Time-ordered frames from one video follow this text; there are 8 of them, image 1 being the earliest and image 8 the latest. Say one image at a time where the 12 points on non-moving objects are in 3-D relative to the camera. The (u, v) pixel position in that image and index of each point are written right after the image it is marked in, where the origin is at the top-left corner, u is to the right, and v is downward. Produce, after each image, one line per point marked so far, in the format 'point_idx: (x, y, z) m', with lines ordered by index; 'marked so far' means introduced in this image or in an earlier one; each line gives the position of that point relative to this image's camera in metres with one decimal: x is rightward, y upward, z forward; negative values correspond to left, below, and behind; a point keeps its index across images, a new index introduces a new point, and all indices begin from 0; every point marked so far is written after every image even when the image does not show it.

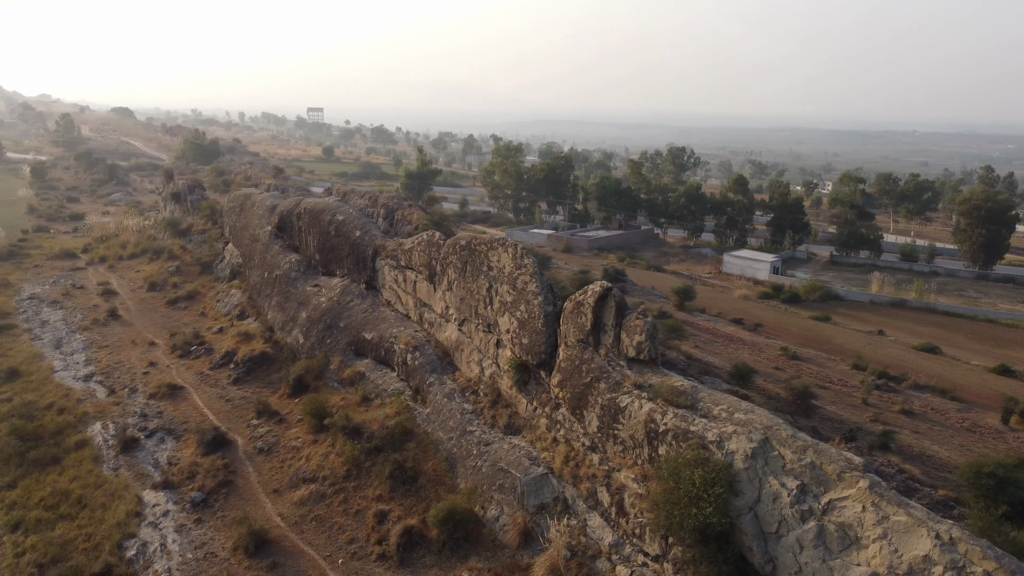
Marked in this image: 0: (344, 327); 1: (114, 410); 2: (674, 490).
0: (-3.5, -0.8, +16.7) m
1: (-8.1, -2.5, +16.5) m
2: (+1.8, -2.2, +8.8) m
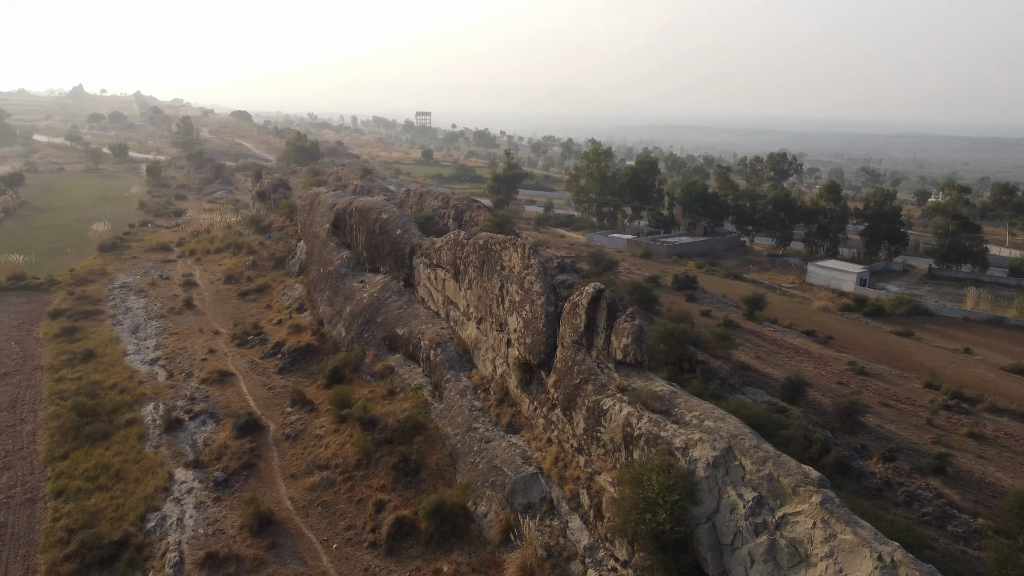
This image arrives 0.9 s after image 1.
0: (-2.8, -0.7, +17.2) m
1: (-7.5, -2.3, +17.6) m
2: (+1.3, -2.2, +8.7) m
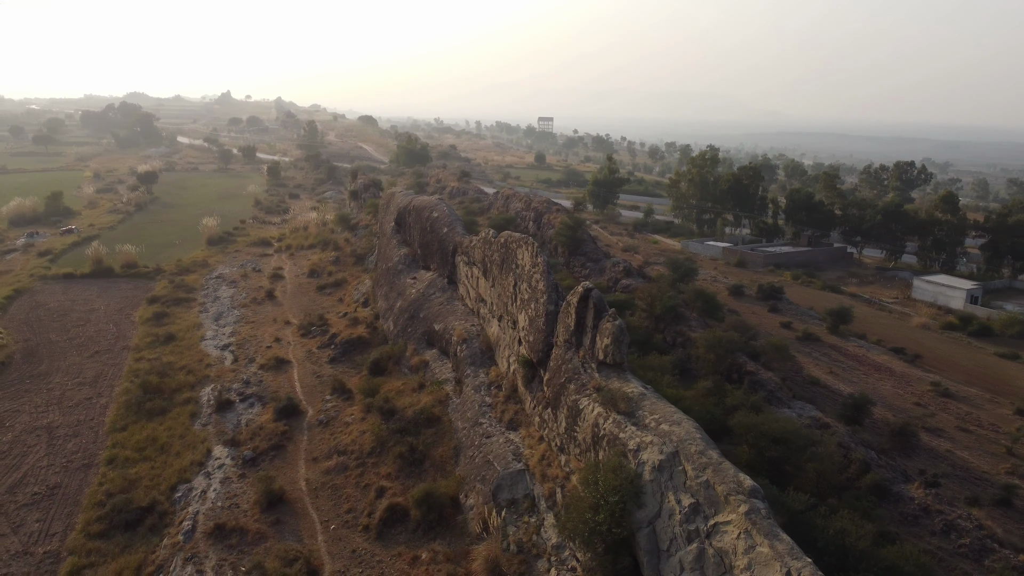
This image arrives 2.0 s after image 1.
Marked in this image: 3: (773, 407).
0: (-1.9, -0.7, +17.7) m
1: (-6.6, -2.0, +18.7) m
2: (+0.8, -2.2, +8.6) m
3: (+5.3, -2.5, +16.6) m
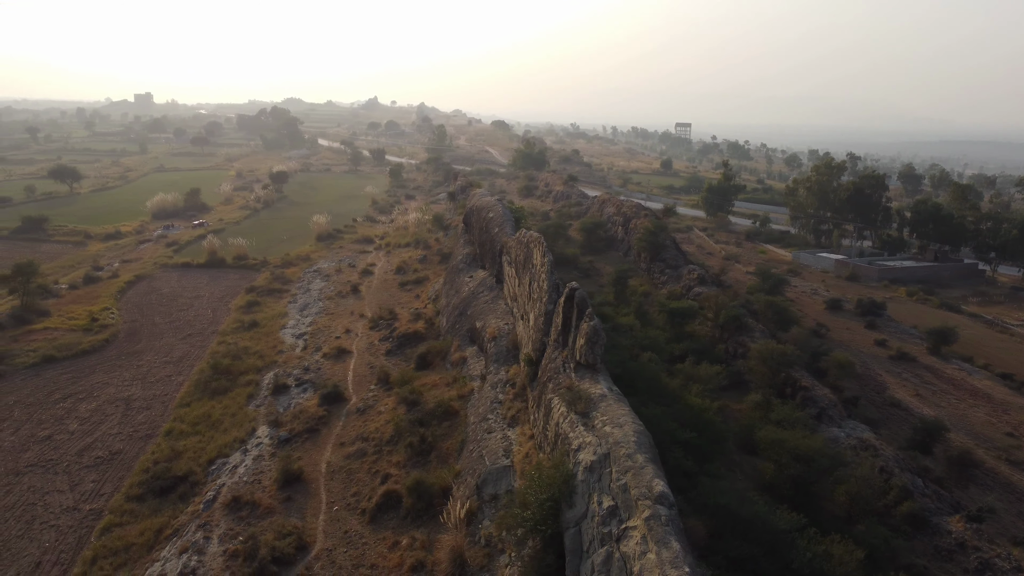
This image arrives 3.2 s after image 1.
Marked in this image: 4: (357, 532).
0: (-0.9, -0.6, +18.0) m
1: (-5.4, -1.8, +19.9) m
2: (+0.2, -2.2, +8.6) m
3: (+6.0, -2.7, +15.8) m
4: (-2.2, -3.5, +11.5) m
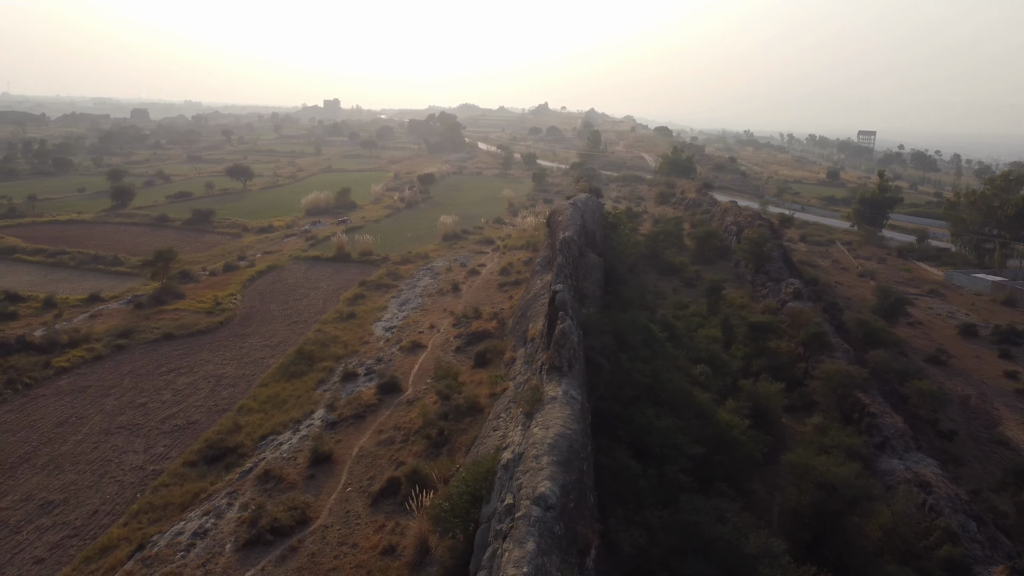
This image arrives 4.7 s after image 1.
0: (+0.4, -0.7, +18.3) m
1: (-3.6, -1.7, +21.0) m
2: (-0.5, -2.2, +8.8) m
3: (+6.6, -3.1, +14.6) m
4: (-2.3, -3.4, +12.1) m
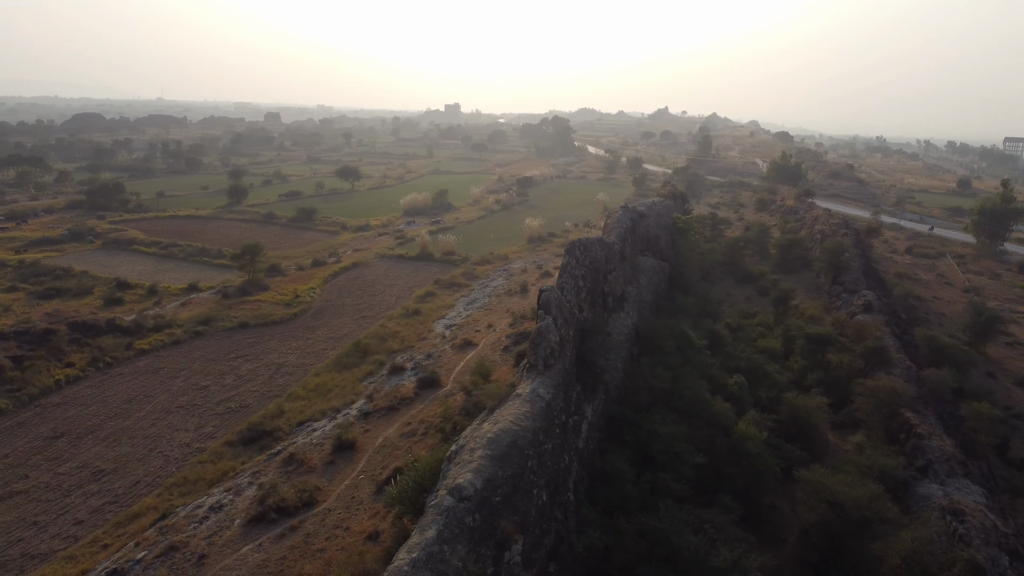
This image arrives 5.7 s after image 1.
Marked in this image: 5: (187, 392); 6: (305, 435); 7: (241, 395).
0: (+1.3, -0.7, +18.3) m
1: (-2.3, -1.6, +21.5) m
2: (-1.0, -2.1, +9.0) m
3: (+6.8, -3.3, +13.8) m
4: (-2.4, -3.3, +12.6) m
5: (-7.6, -2.4, +19.0) m
6: (-4.0, -2.9, +15.7) m
7: (-6.3, -2.5, +18.8) m
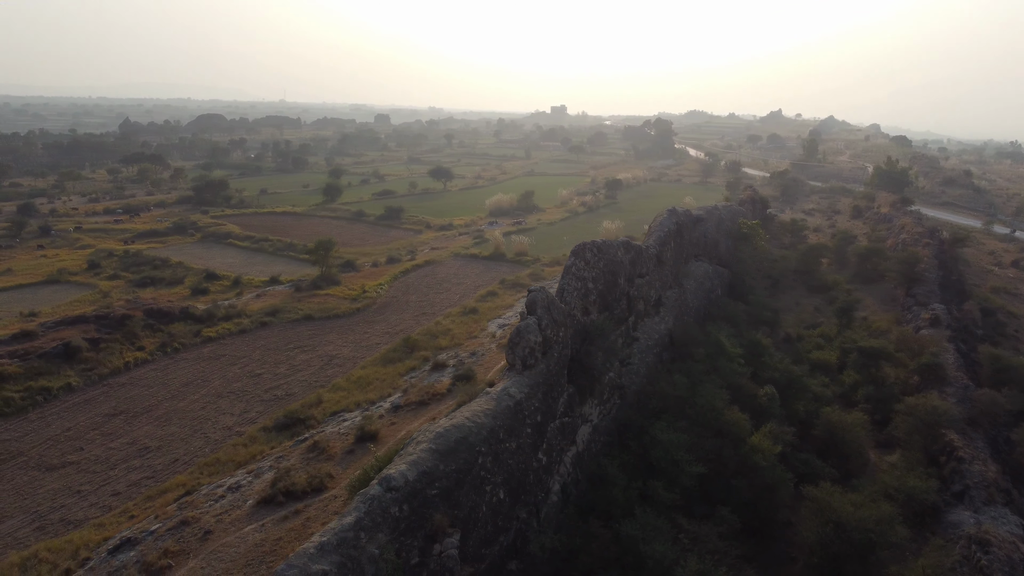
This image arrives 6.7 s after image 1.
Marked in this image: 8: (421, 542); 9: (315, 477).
0: (+2.1, -0.8, +18.1) m
1: (-1.1, -1.6, +21.8) m
2: (-1.4, -2.1, +9.3) m
3: (+6.9, -3.5, +13.0) m
4: (-2.3, -3.2, +13.0) m
5: (-6.7, -2.2, +20.1) m
6: (-3.6, -2.7, +16.3) m
7: (-5.4, -2.3, +19.6) m
8: (-0.8, -2.3, +7.4) m
9: (-3.2, -3.1, +13.3) m
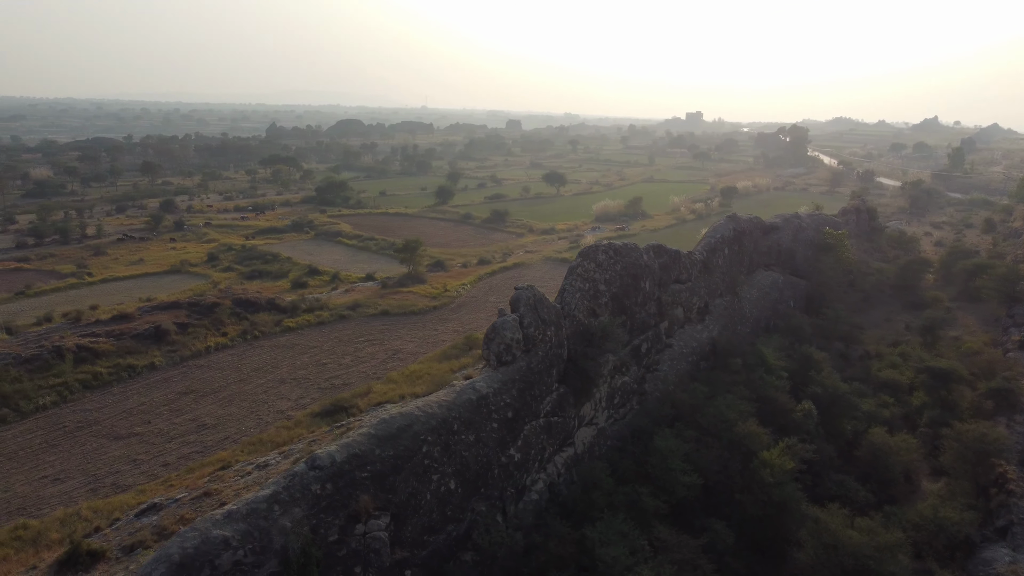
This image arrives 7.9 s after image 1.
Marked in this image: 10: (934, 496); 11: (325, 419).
0: (+3.1, -0.9, +17.8) m
1: (+0.5, -1.6, +22.0) m
2: (-1.9, -1.9, +9.7) m
3: (+6.9, -3.7, +11.9) m
4: (-2.2, -3.1, +13.4) m
5: (-5.3, -2.1, +21.1) m
6: (-2.9, -2.6, +16.9) m
7: (-4.1, -2.2, +20.5) m
8: (-1.6, -2.2, +7.7) m
9: (-3.0, -3.0, +13.9) m
10: (+6.9, -3.3, +13.2) m
11: (-3.9, -2.8, +17.0) m
